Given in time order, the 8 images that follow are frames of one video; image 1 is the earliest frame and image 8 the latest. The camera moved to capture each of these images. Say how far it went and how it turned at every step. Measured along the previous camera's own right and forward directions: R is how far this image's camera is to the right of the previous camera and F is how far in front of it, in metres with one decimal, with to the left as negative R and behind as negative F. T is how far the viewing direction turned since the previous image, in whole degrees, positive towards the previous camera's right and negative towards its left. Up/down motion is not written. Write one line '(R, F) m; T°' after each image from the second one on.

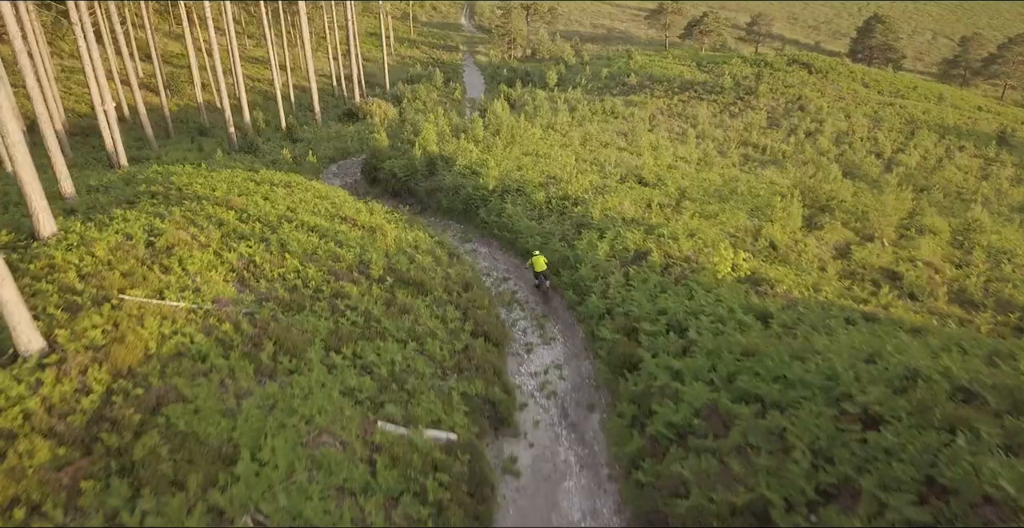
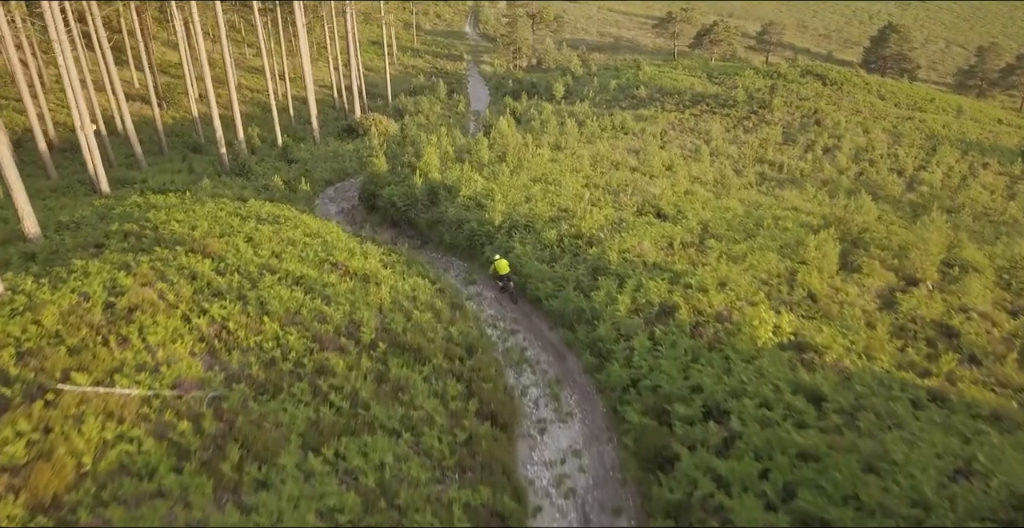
(-0.1, +1.2) m; 0°
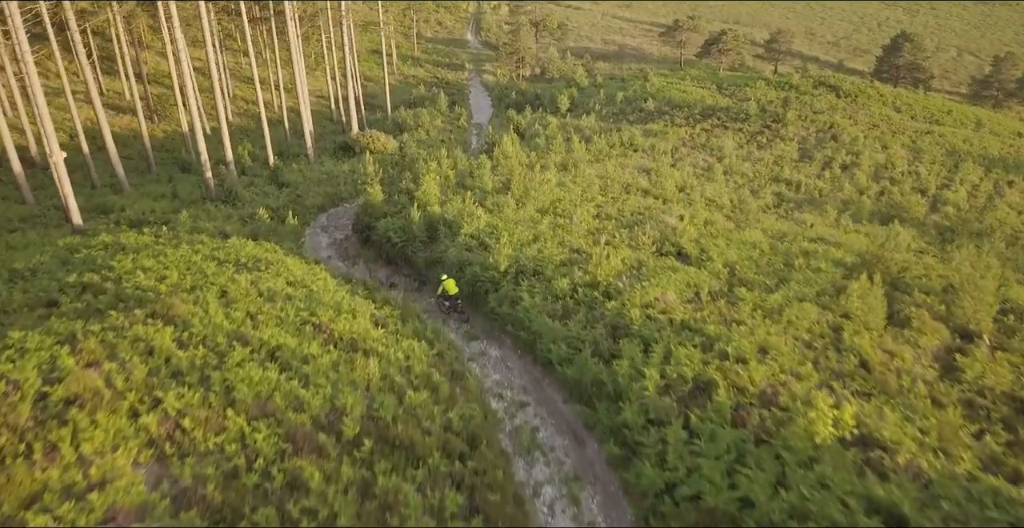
(-0.1, +1.4) m; 0°
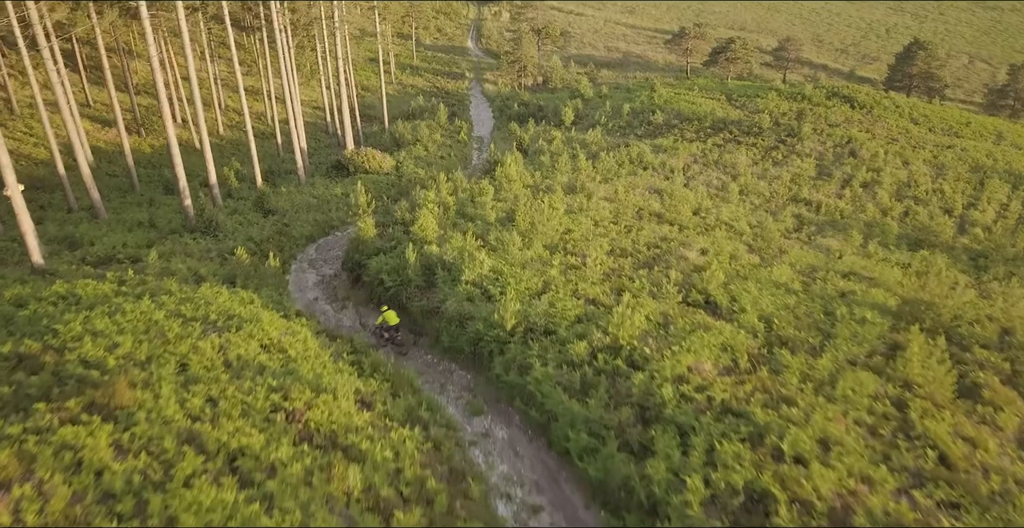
(-0.1, +1.6) m; 0°
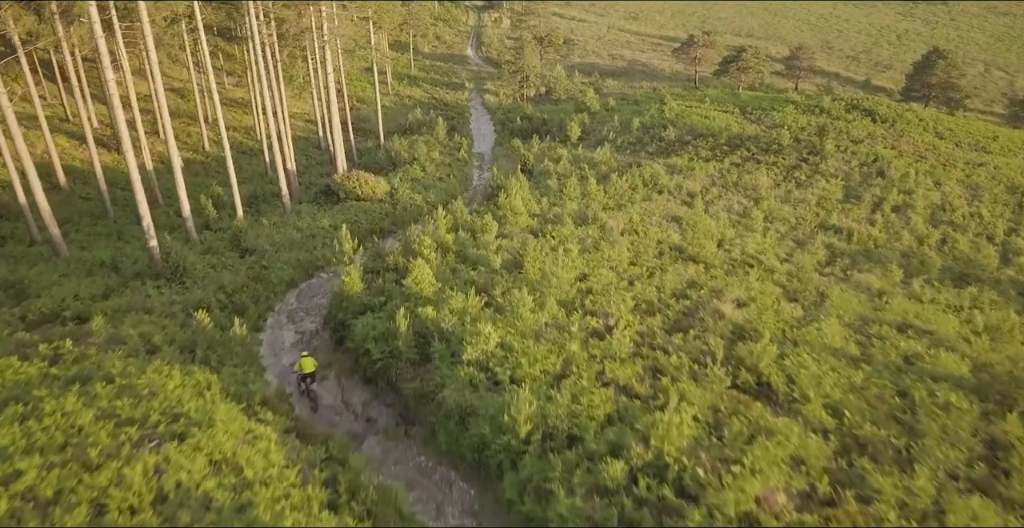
(-0.2, +2.1) m; 0°
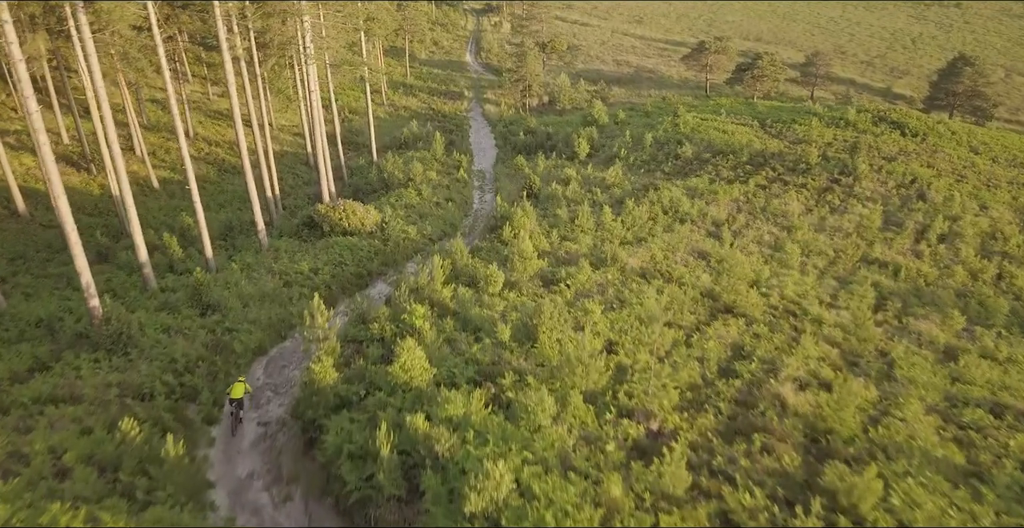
(-0.2, +2.6) m; 0°
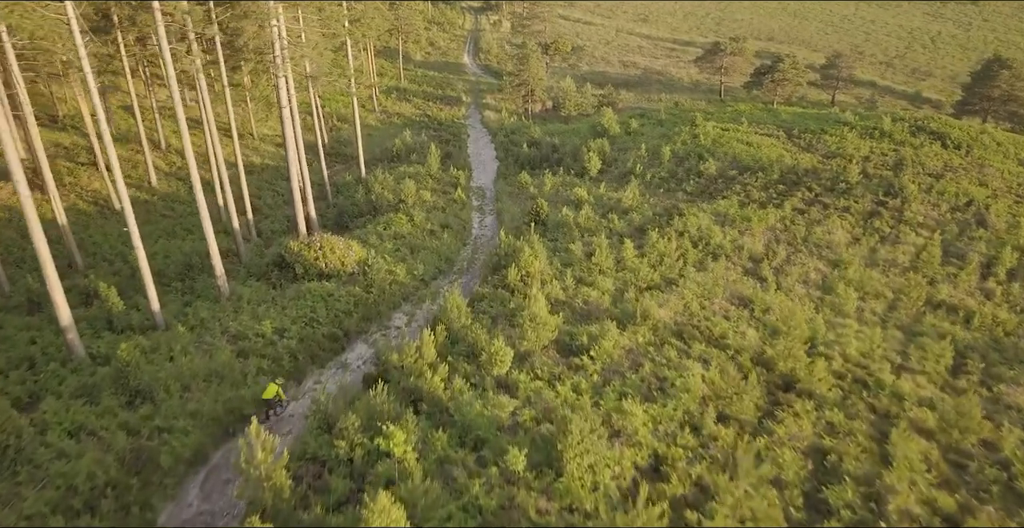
(-0.2, +3.2) m; 0°
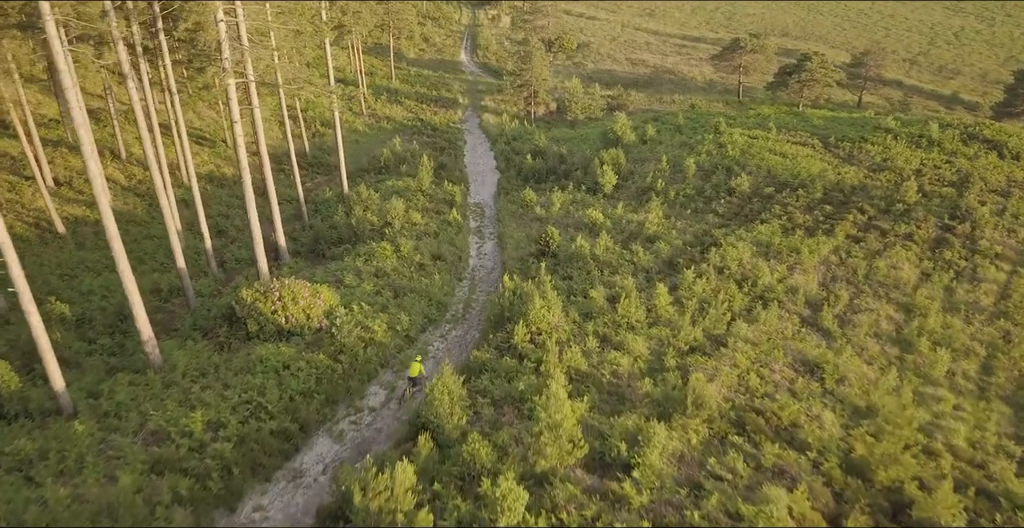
(-0.2, +3.6) m; 0°
